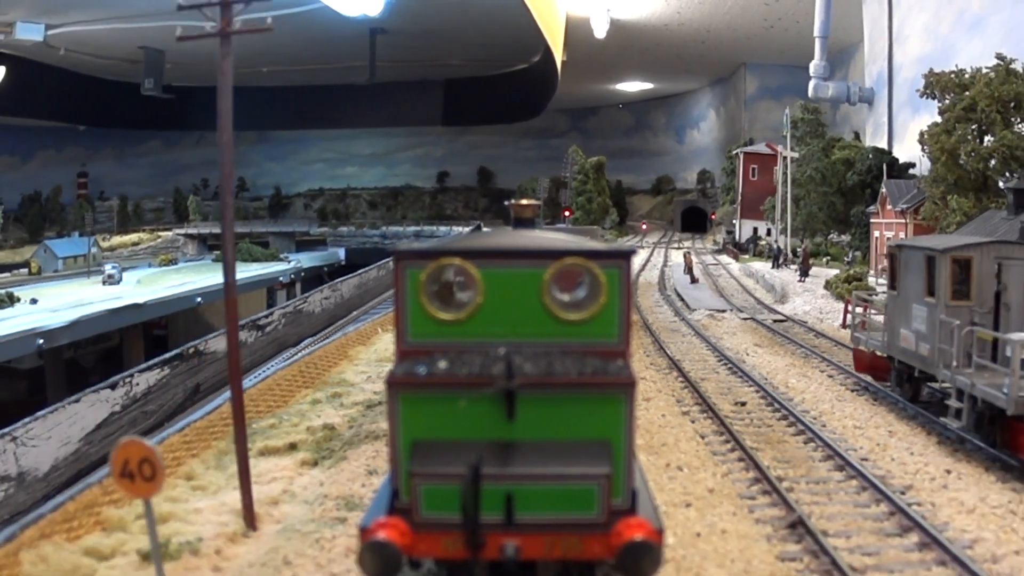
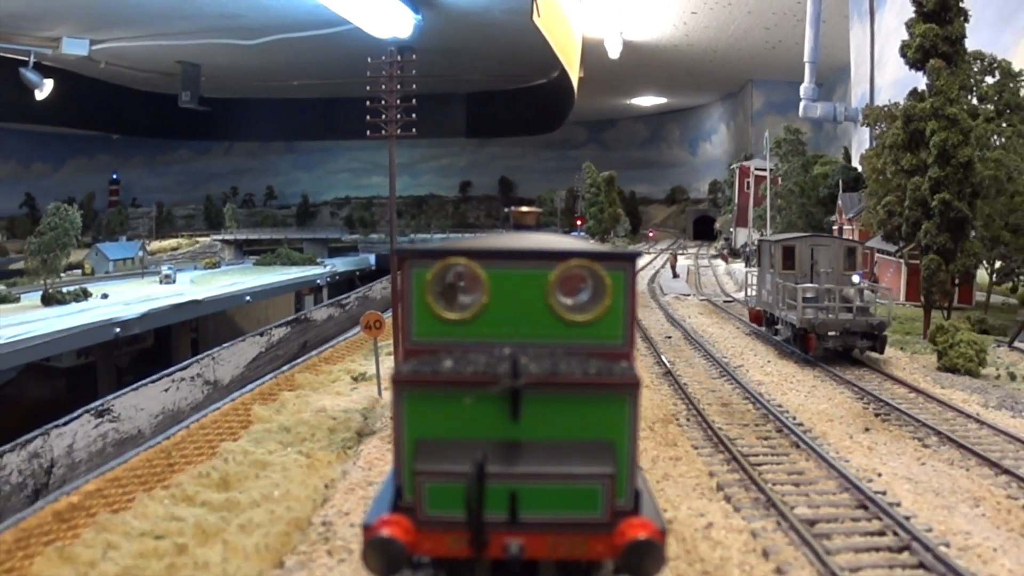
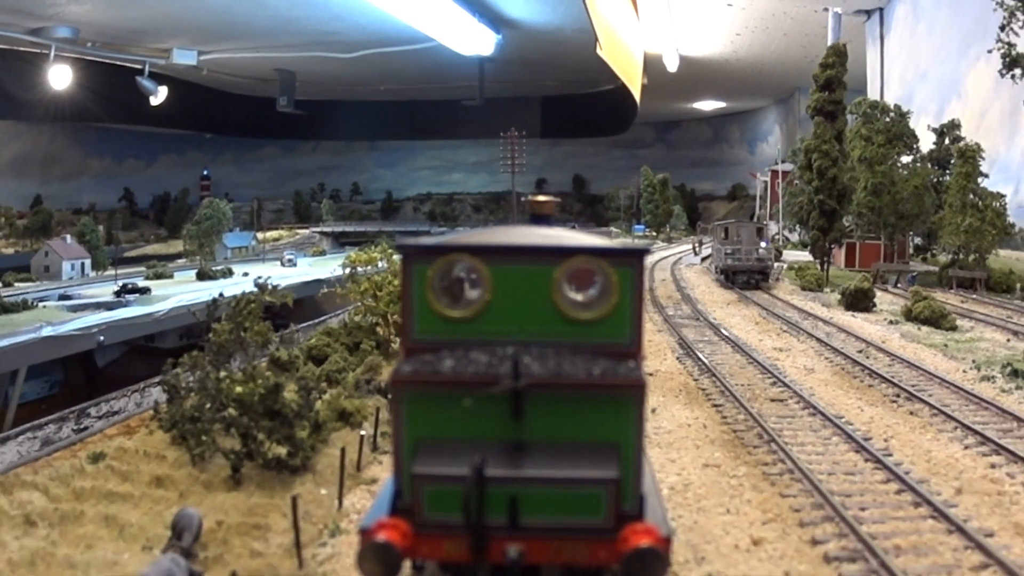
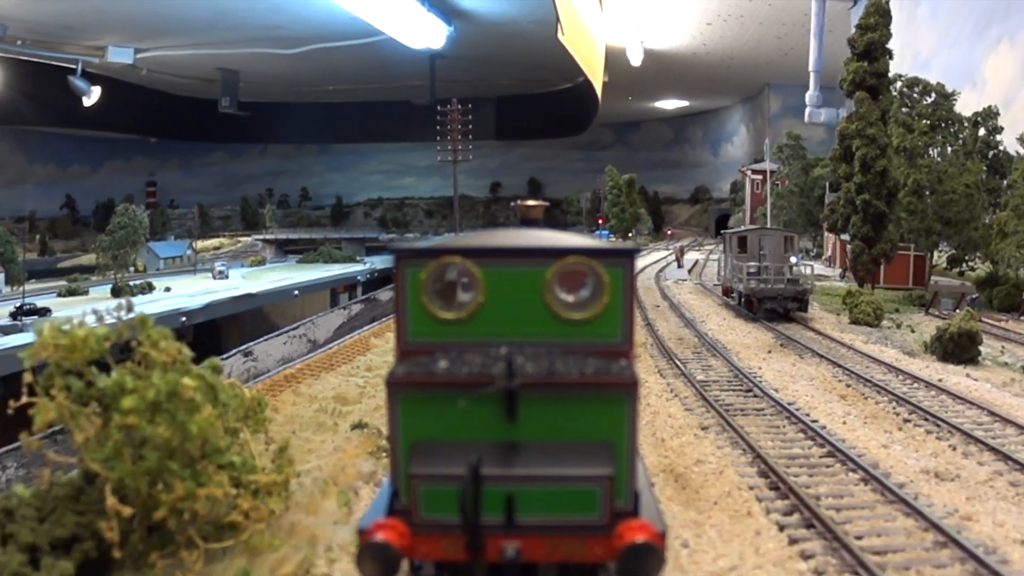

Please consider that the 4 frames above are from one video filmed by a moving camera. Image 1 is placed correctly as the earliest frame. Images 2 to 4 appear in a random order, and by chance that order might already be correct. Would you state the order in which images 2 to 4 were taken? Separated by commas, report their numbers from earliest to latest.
2, 4, 3
